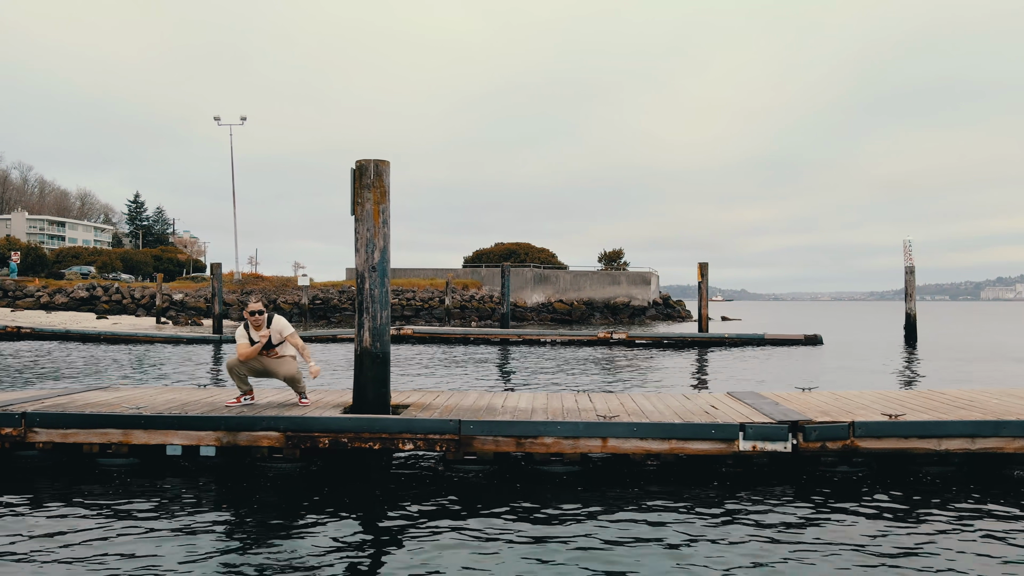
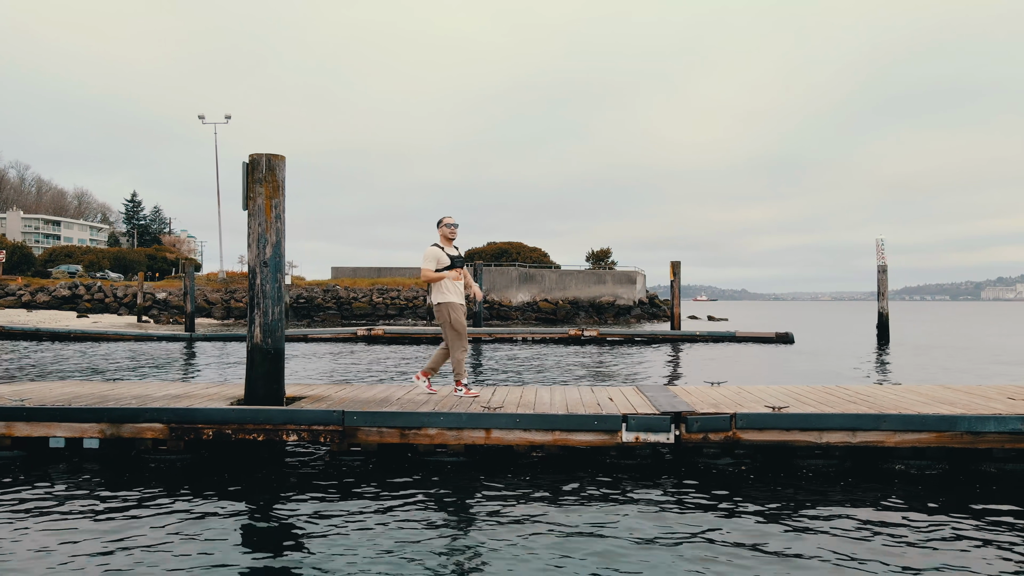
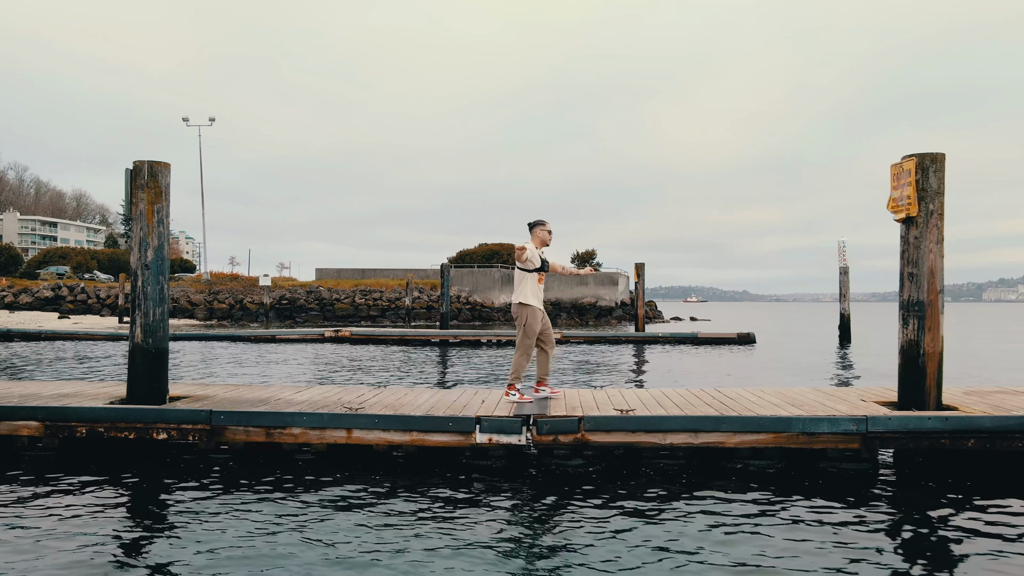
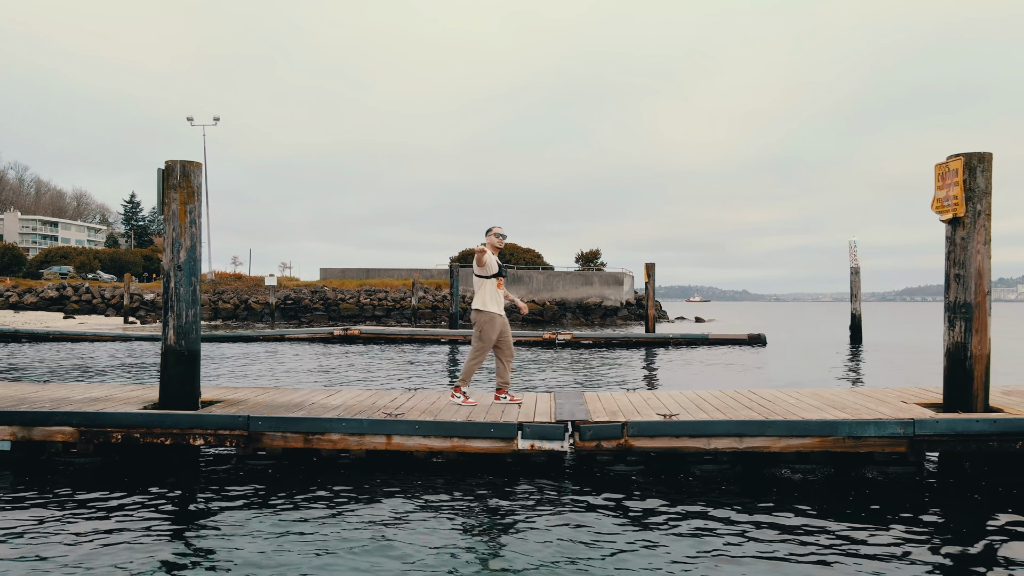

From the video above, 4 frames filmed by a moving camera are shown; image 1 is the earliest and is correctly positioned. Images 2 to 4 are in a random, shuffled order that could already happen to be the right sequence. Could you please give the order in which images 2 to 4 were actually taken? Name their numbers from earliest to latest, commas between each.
2, 4, 3
